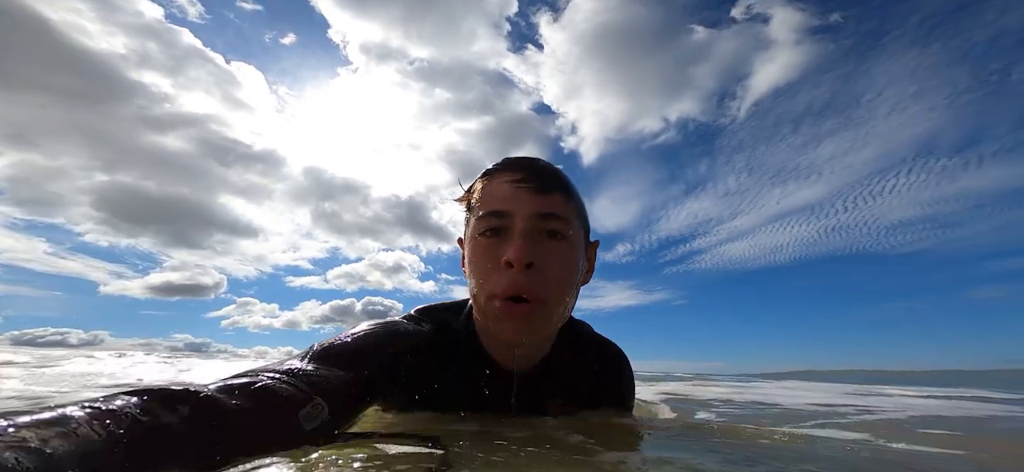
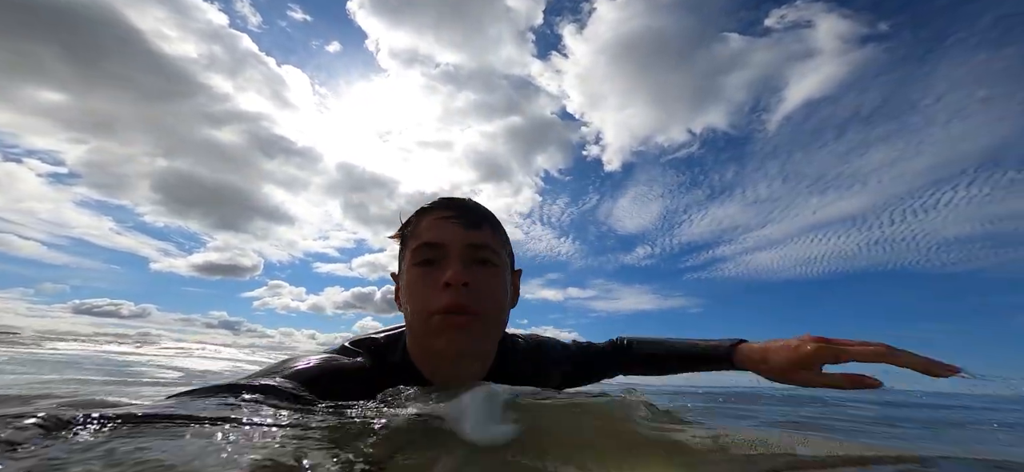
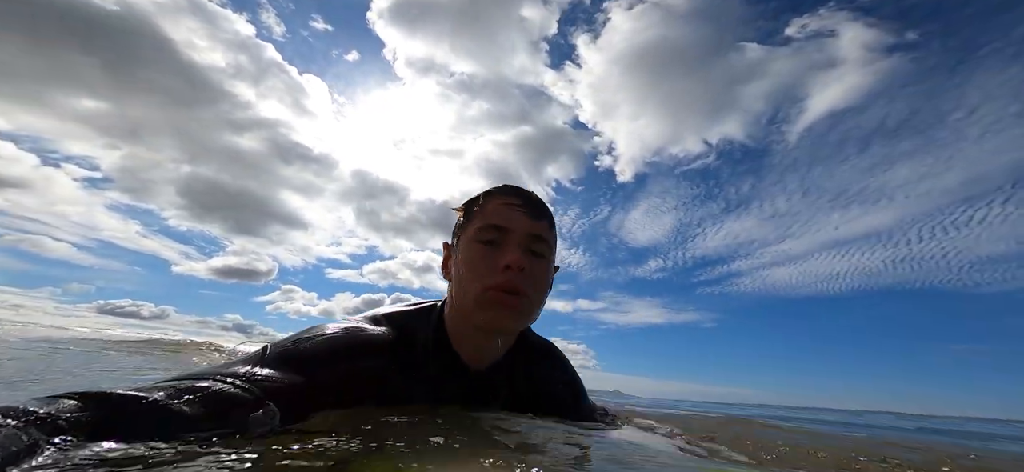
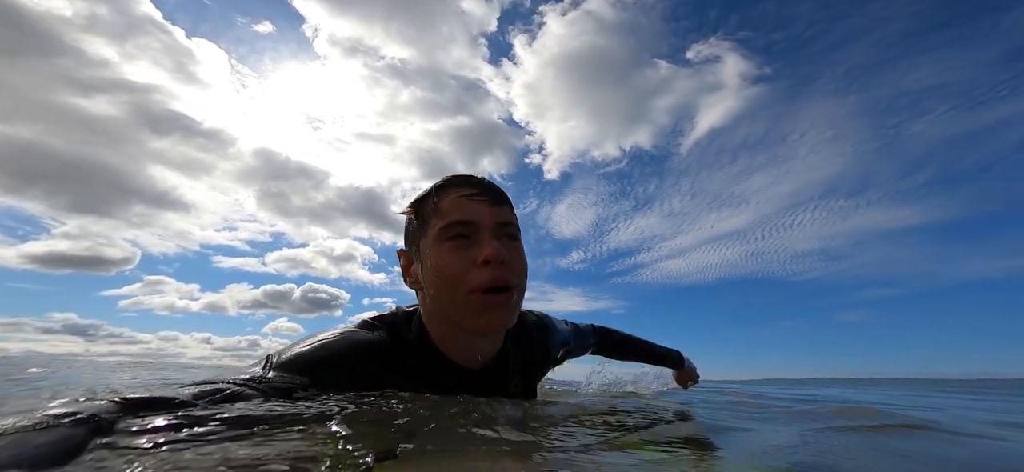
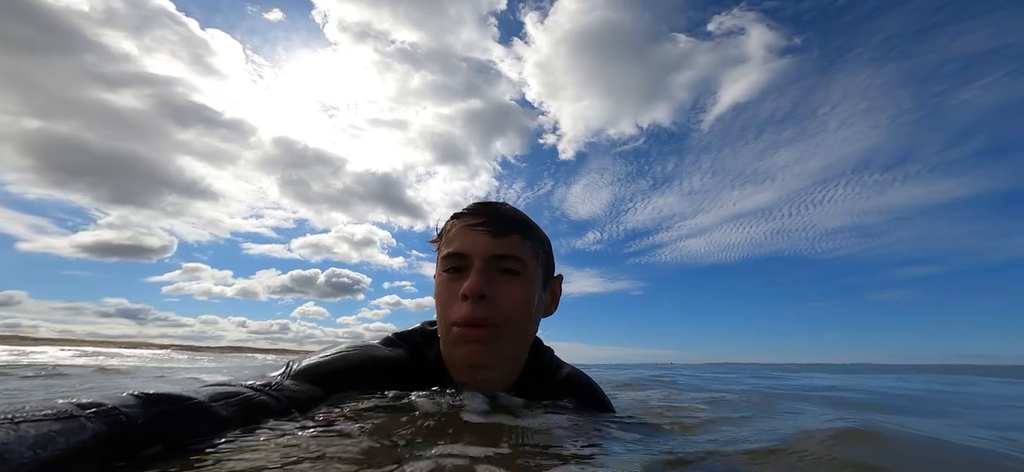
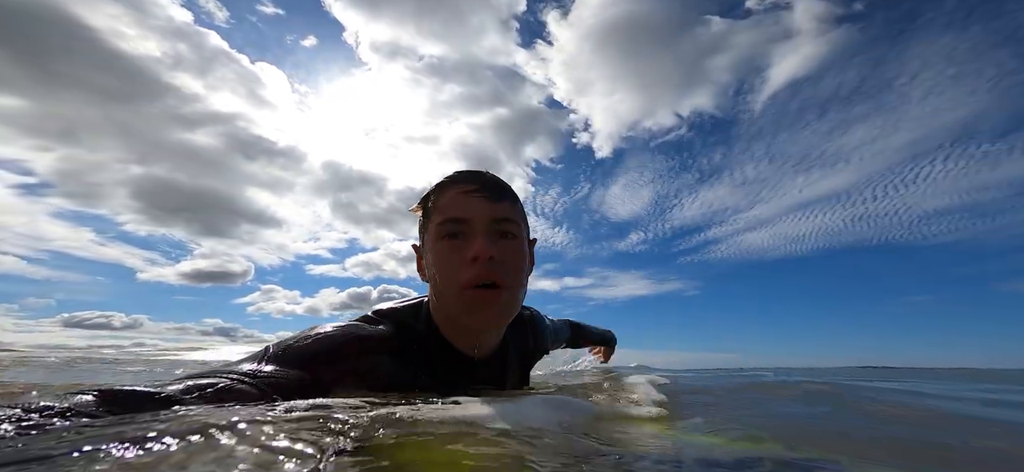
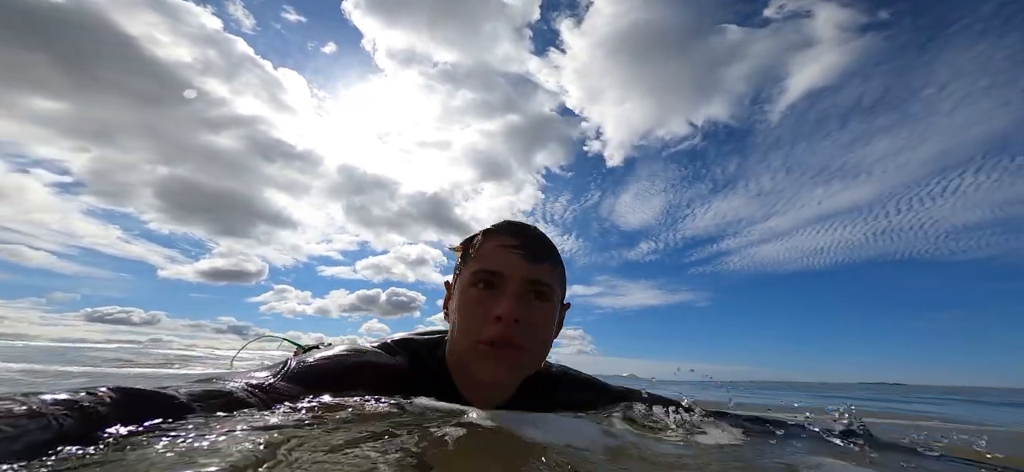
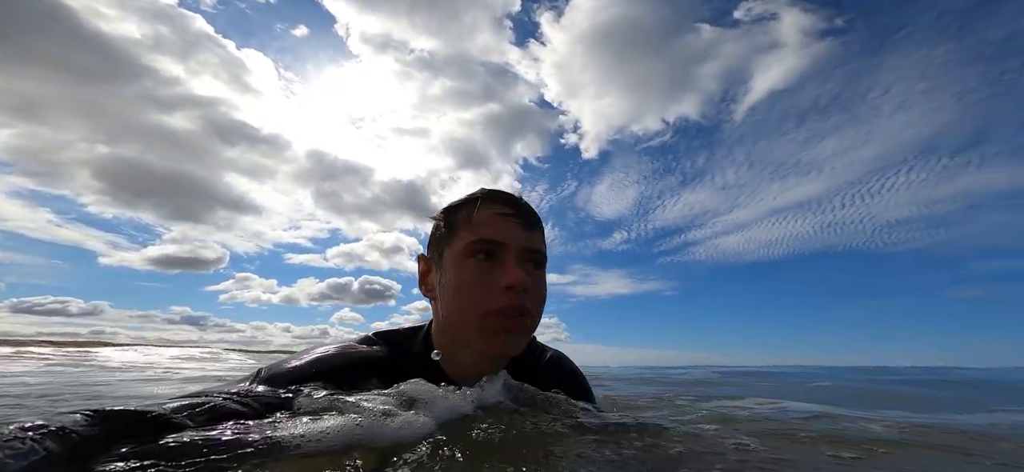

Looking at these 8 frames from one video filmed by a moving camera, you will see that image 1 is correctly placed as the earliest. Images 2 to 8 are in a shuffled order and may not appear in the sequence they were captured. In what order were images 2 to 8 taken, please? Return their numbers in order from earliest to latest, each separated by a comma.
6, 7, 3, 2, 8, 5, 4
